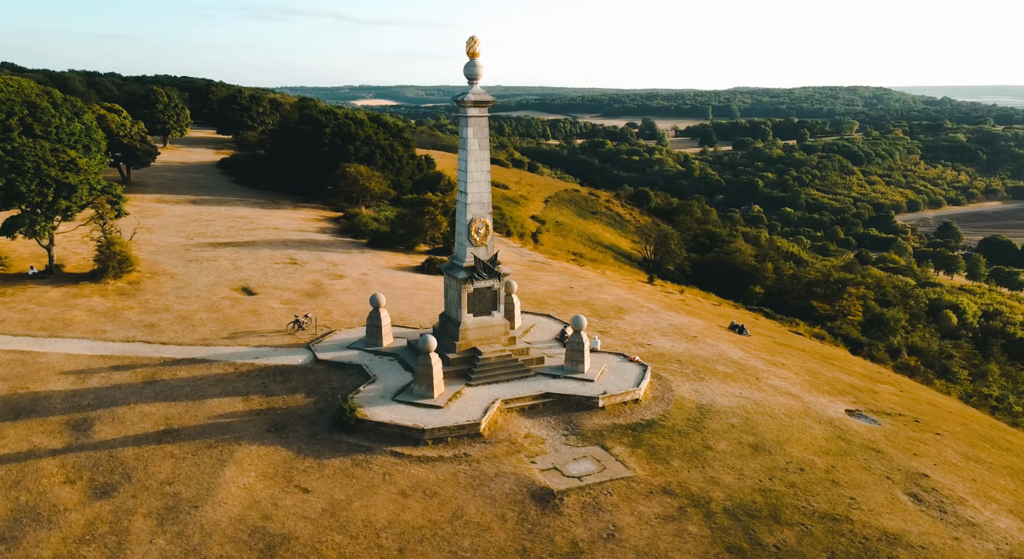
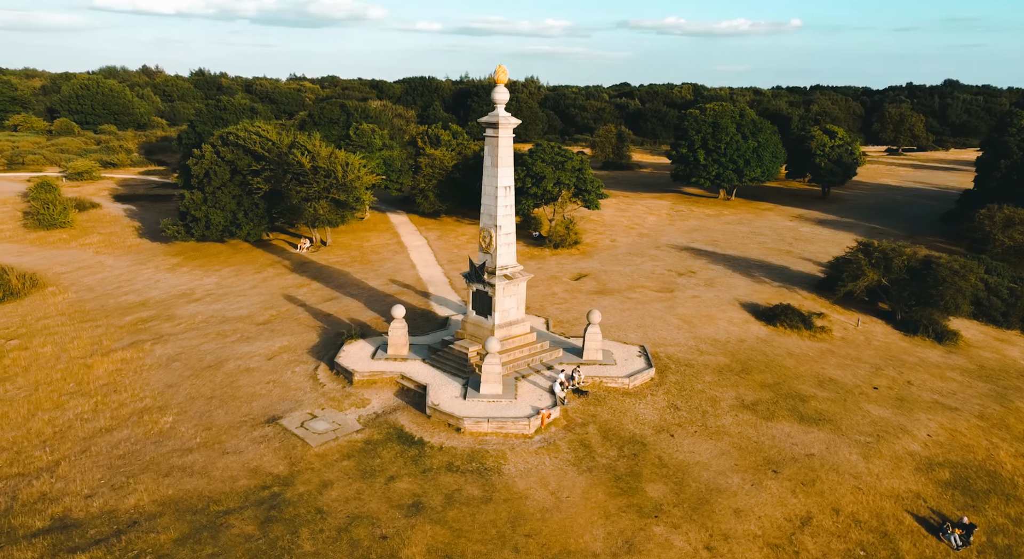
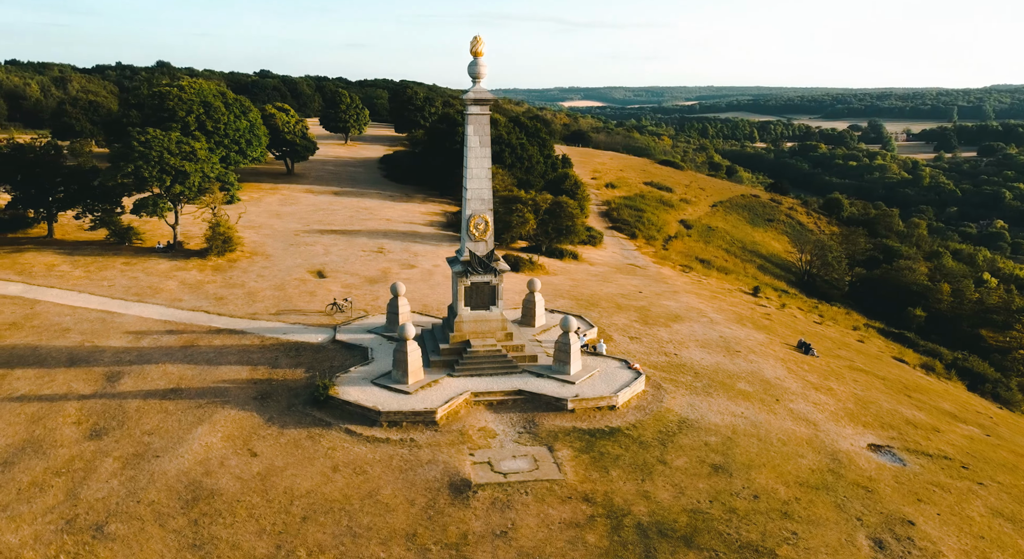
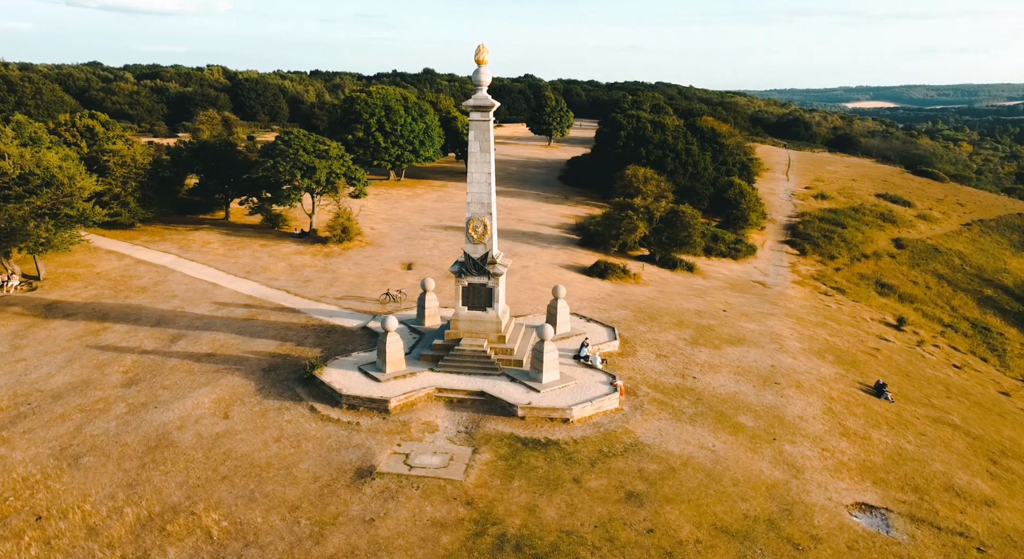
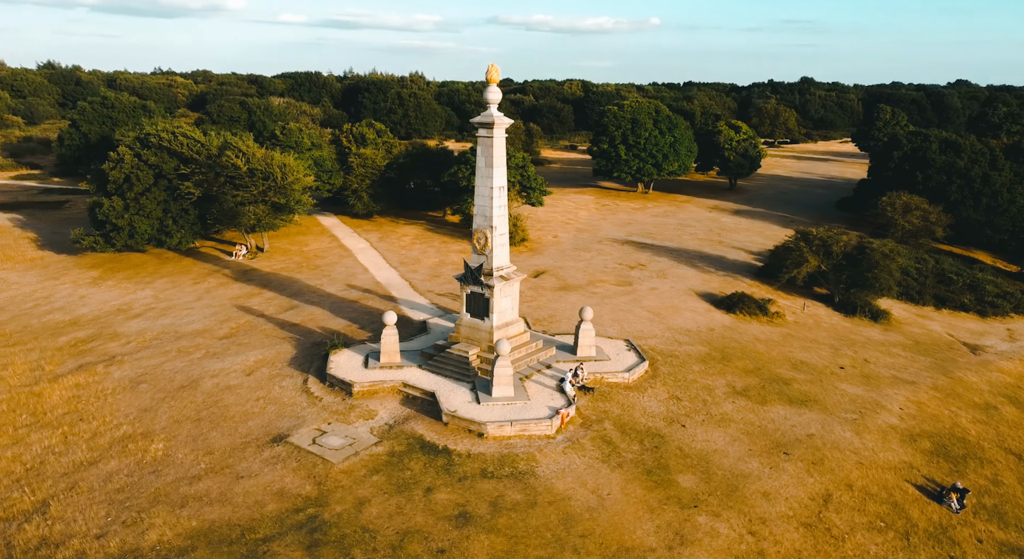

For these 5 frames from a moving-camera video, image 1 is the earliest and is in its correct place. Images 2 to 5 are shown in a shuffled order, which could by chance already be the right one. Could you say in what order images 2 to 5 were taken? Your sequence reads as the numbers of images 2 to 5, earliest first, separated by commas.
3, 4, 5, 2
